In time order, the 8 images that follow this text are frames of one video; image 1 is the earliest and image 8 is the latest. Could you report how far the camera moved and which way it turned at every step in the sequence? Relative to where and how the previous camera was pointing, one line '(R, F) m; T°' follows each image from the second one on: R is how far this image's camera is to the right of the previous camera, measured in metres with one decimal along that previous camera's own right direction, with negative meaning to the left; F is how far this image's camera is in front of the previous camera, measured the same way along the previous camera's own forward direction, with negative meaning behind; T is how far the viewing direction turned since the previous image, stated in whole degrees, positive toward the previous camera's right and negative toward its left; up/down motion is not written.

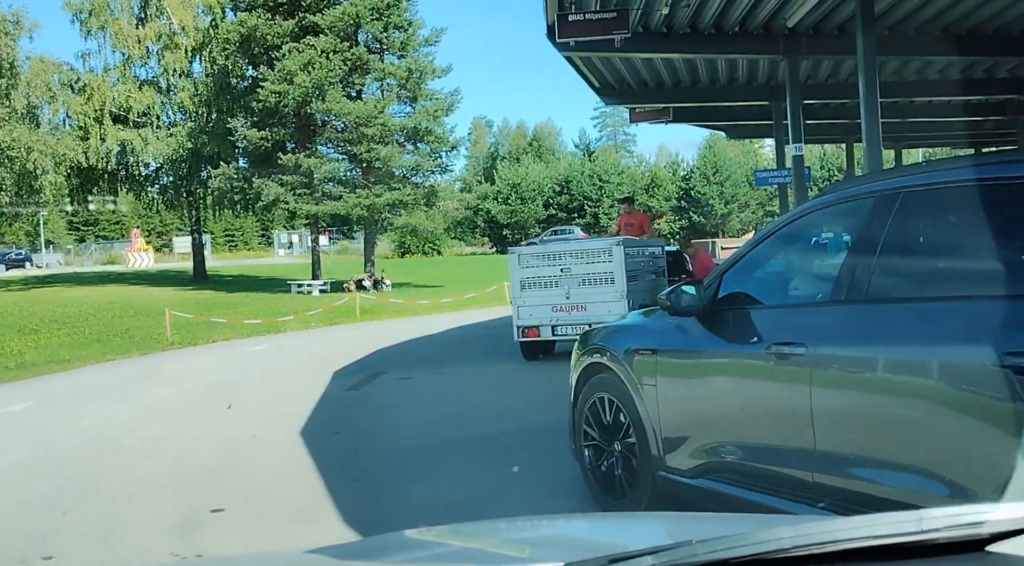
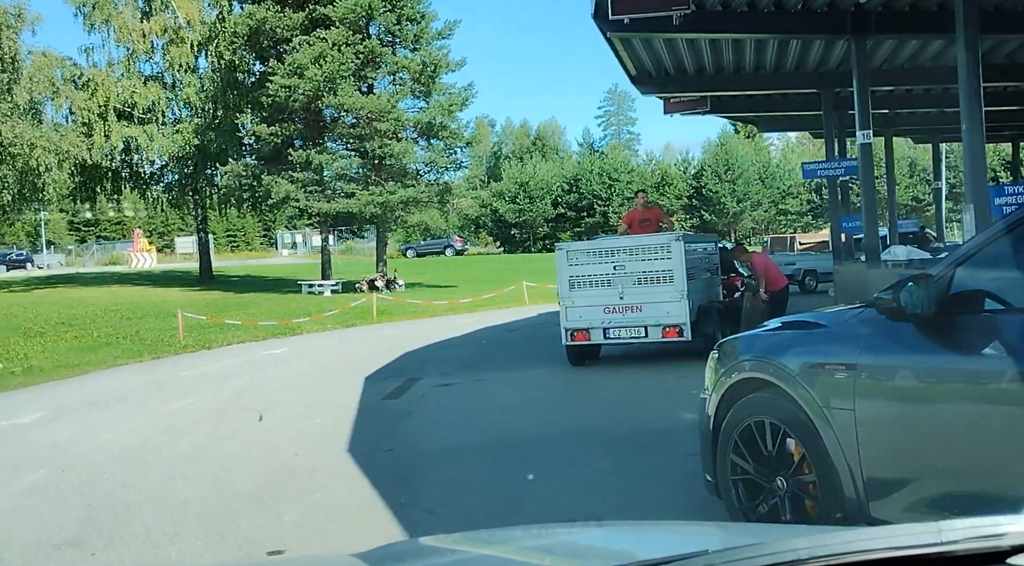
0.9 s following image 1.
(-0.7, +1.0) m; 0°
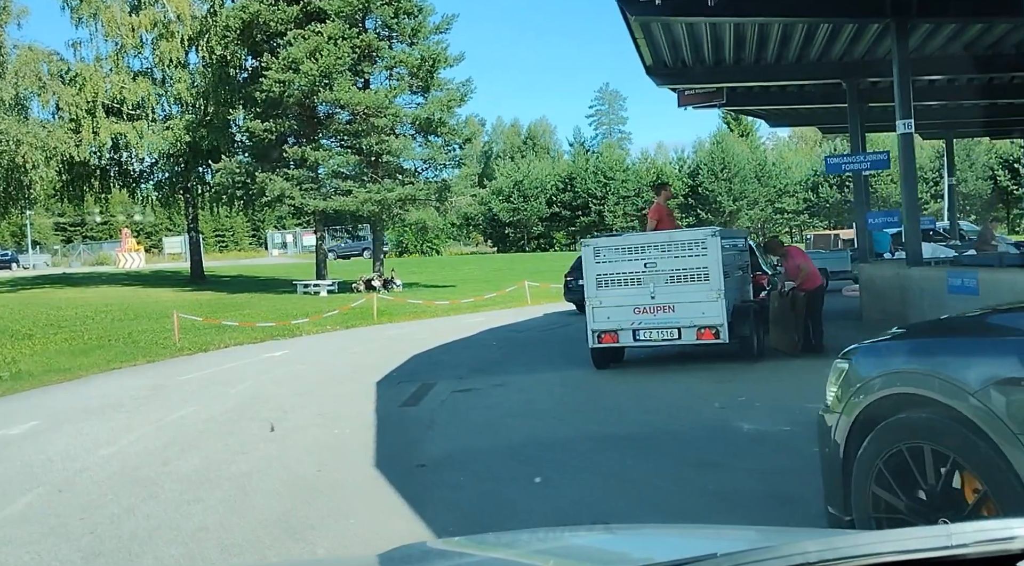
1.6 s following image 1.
(-0.5, +0.7) m; +1°
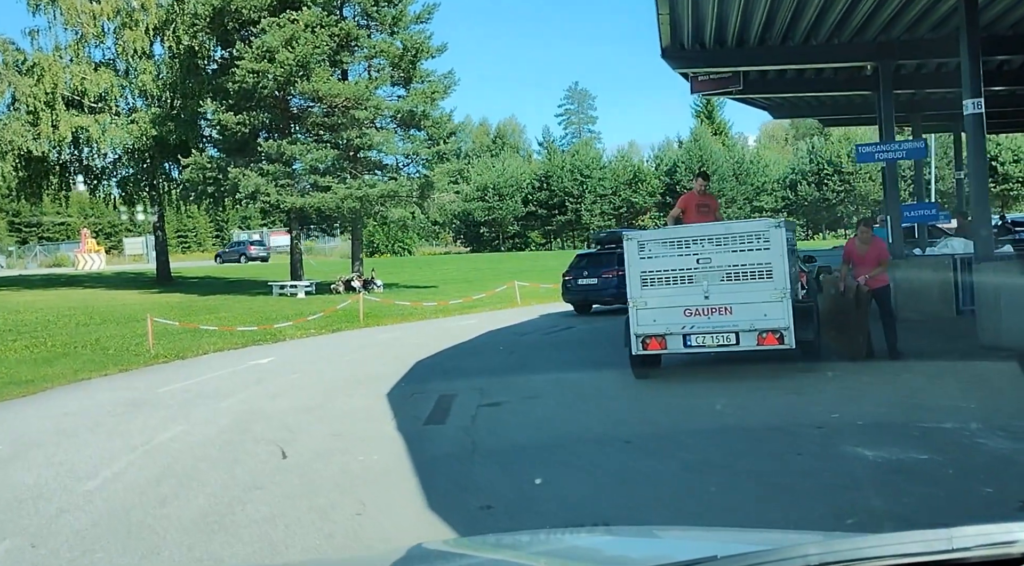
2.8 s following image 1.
(-0.8, +1.4) m; +2°
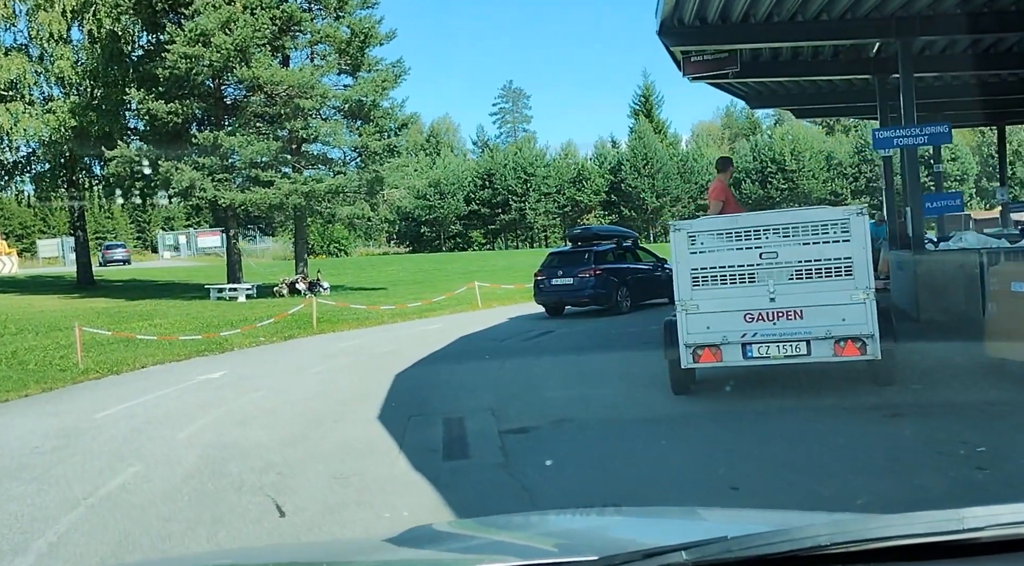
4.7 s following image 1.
(-0.9, +1.8) m; +5°
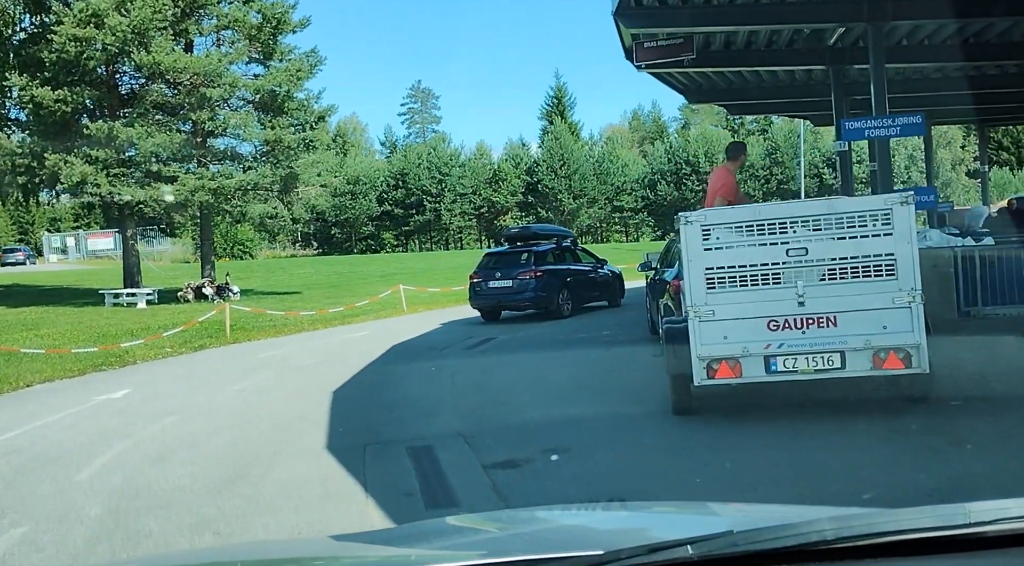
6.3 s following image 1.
(-0.6, +1.5) m; +6°
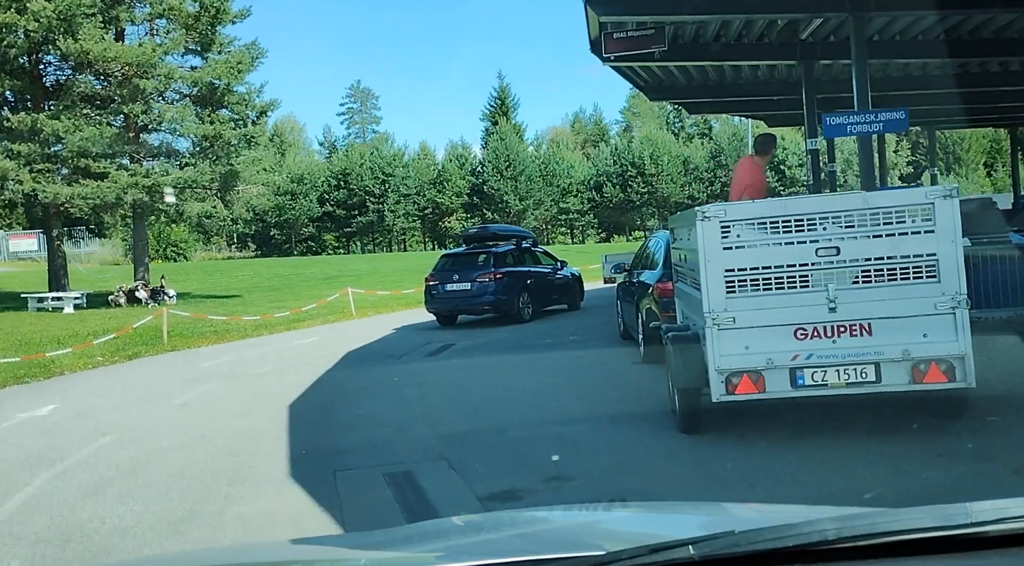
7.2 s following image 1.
(-0.4, +0.9) m; +4°
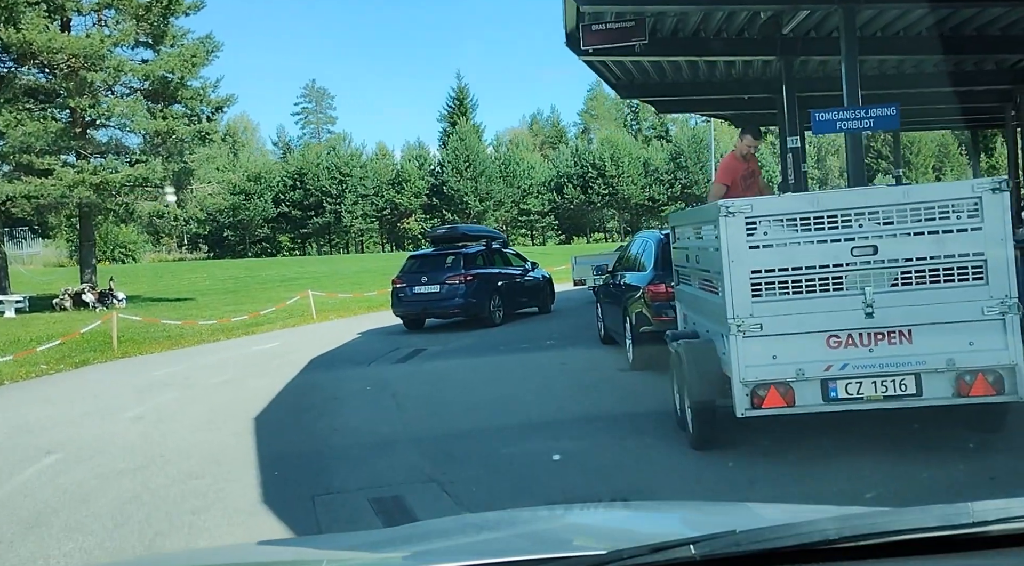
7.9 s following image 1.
(-0.3, +0.7) m; +3°
